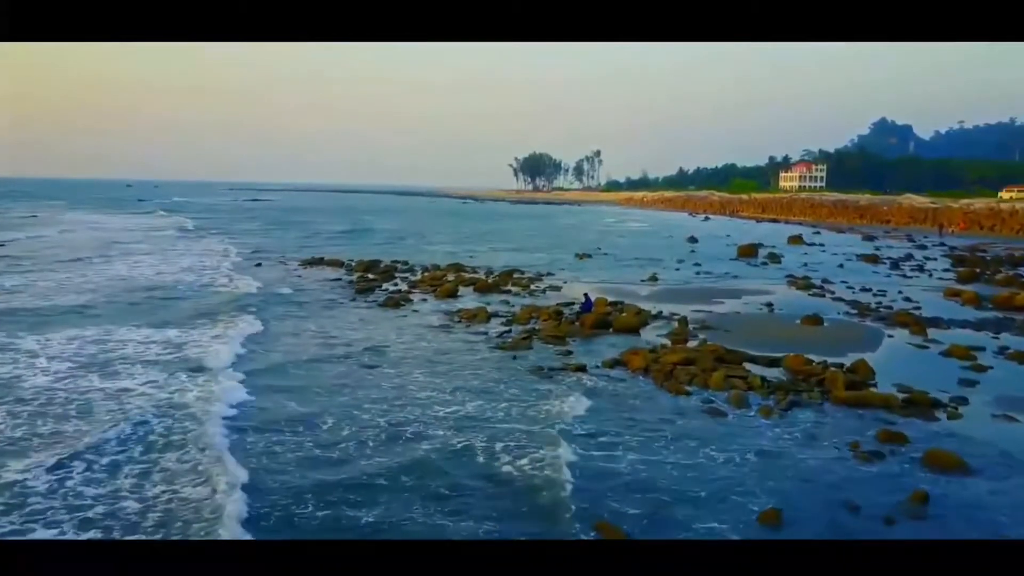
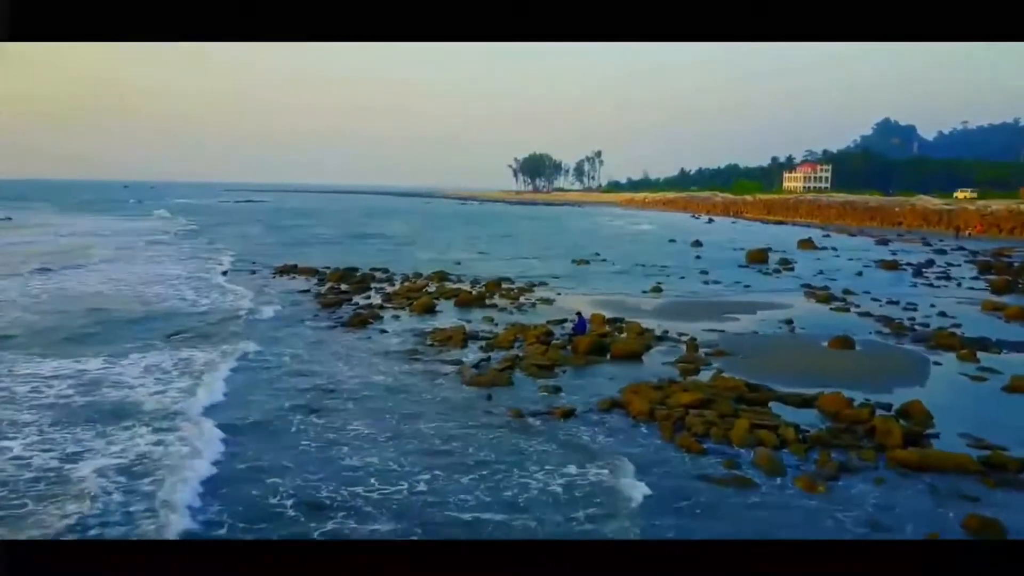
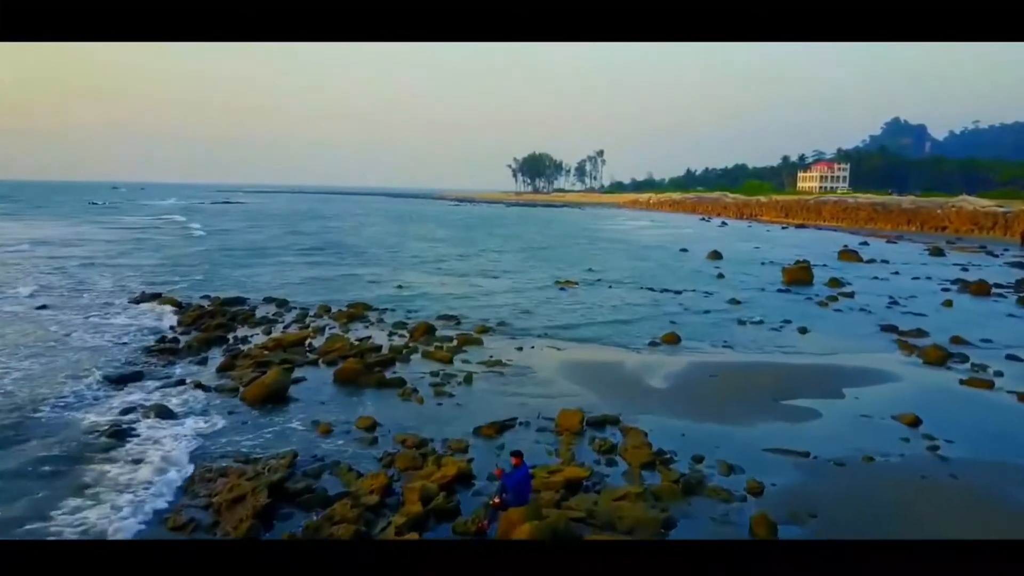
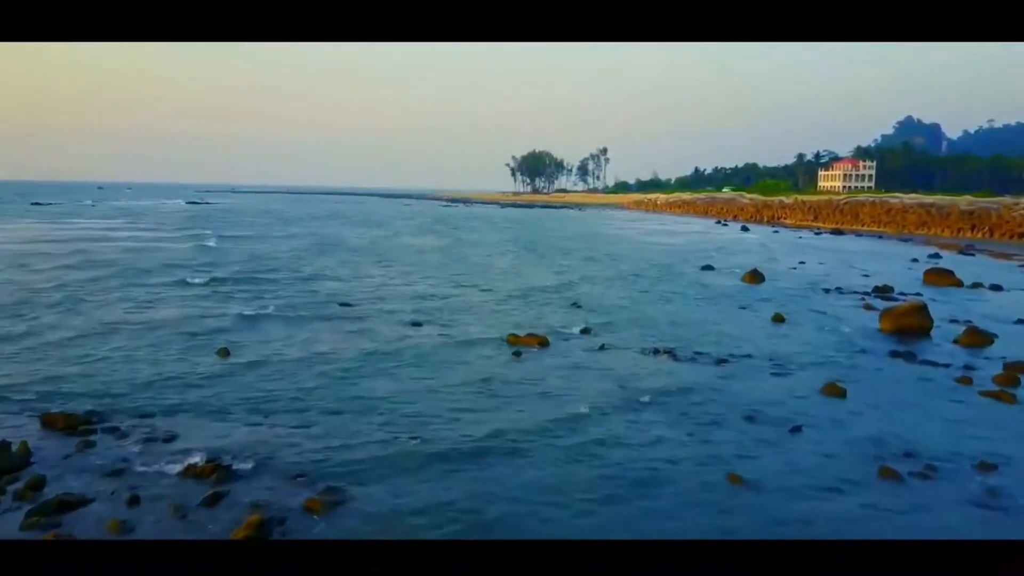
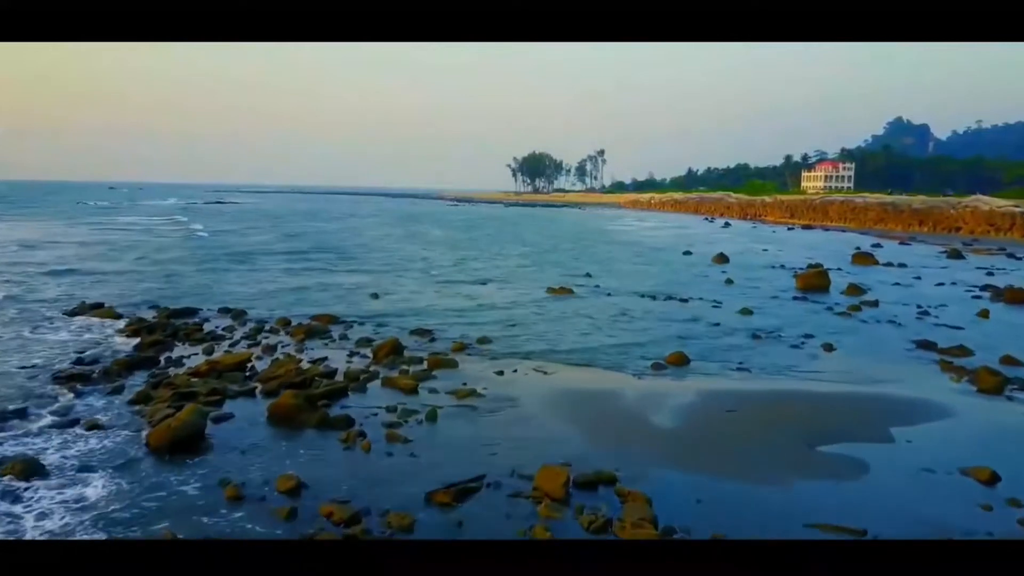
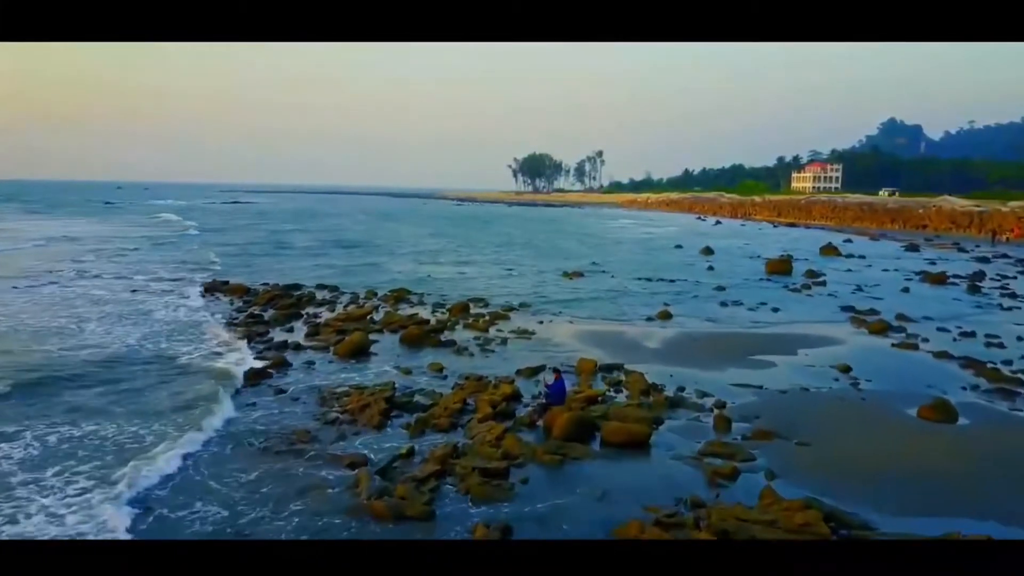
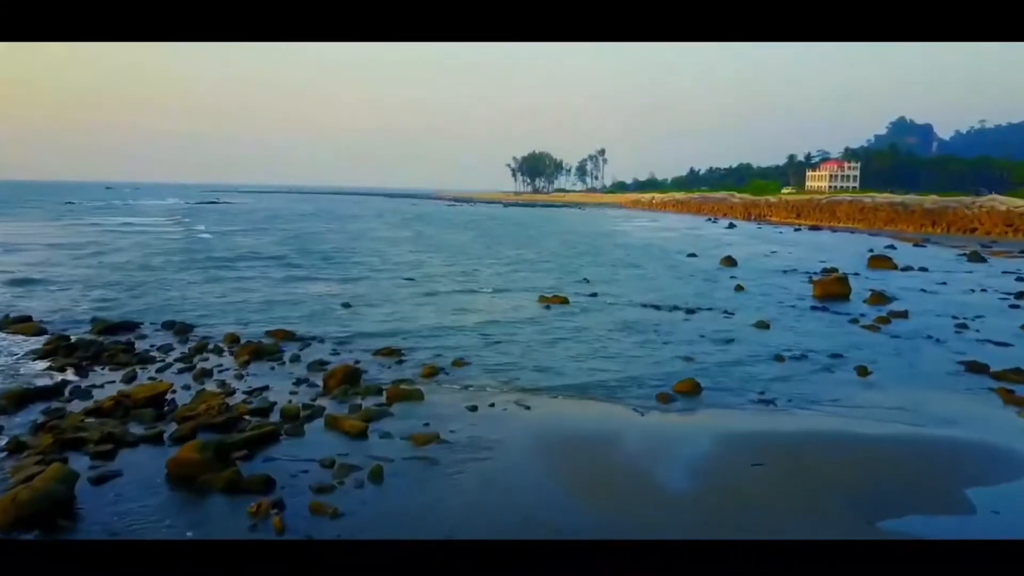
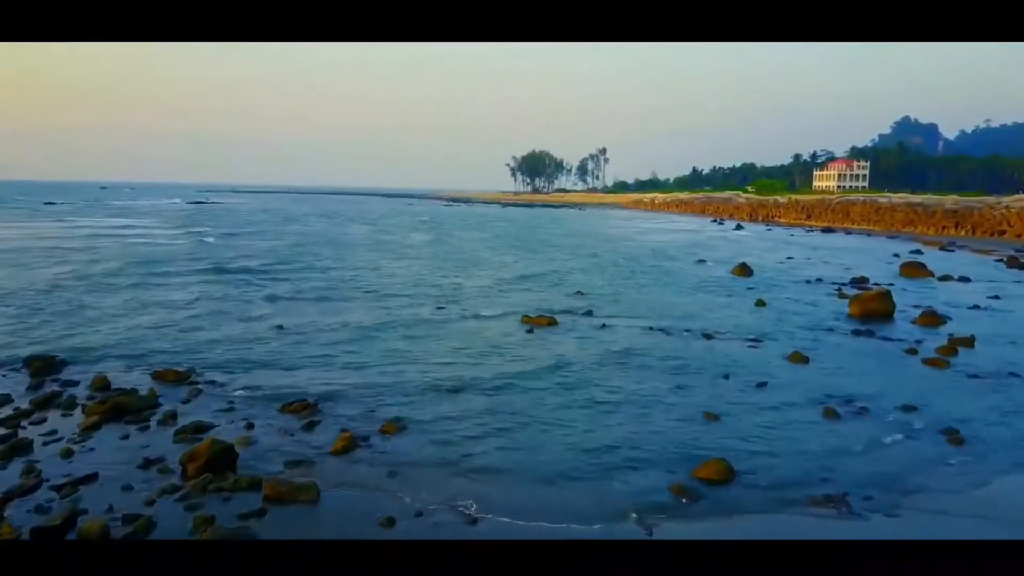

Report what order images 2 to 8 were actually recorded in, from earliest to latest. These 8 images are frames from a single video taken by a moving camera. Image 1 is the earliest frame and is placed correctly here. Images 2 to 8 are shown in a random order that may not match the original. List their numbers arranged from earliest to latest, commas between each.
2, 6, 3, 5, 7, 8, 4
